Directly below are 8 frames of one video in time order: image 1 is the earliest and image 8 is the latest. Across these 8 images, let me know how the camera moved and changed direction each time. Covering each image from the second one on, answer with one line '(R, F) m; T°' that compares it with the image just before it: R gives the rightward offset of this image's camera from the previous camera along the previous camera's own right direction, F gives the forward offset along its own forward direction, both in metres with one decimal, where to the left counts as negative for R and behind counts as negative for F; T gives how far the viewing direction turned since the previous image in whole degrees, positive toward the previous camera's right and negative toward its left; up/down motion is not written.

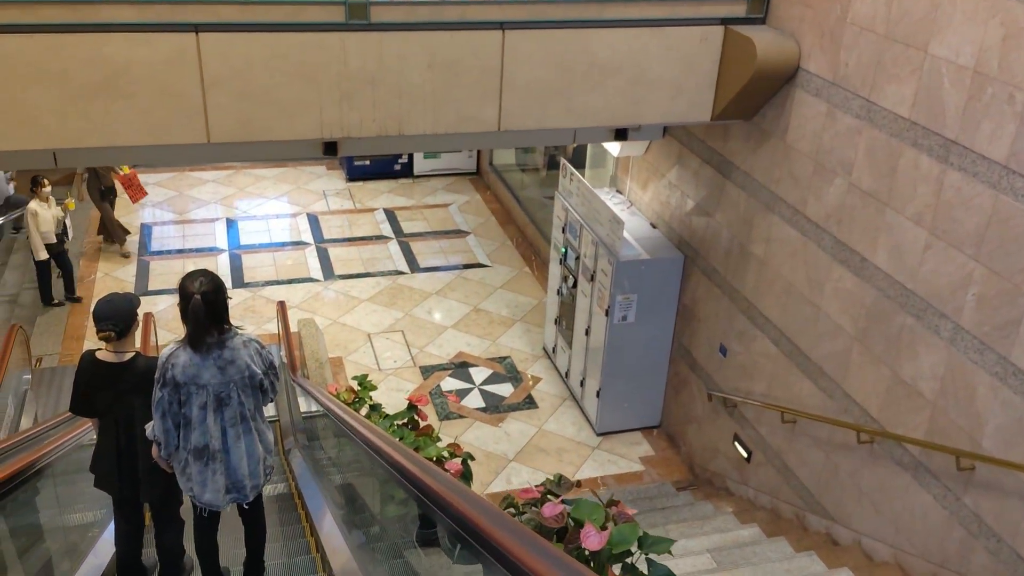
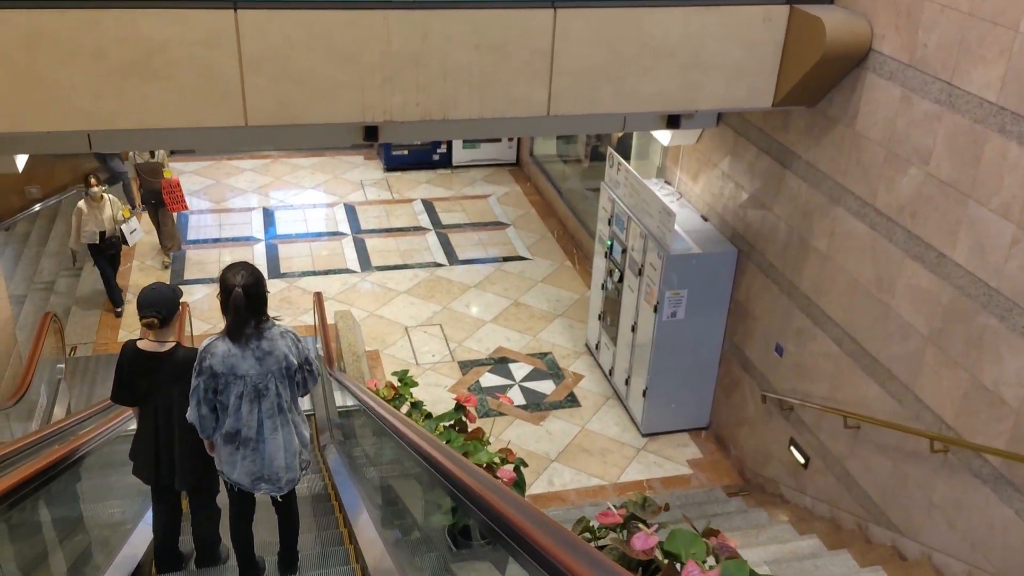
(-0.1, +0.3) m; -2°
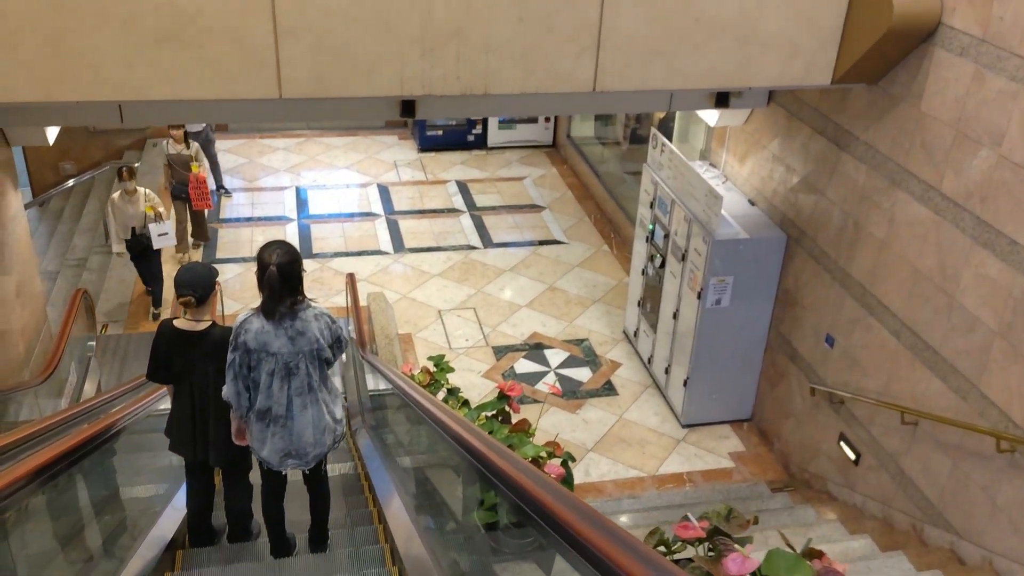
(-0.1, +0.2) m; -2°
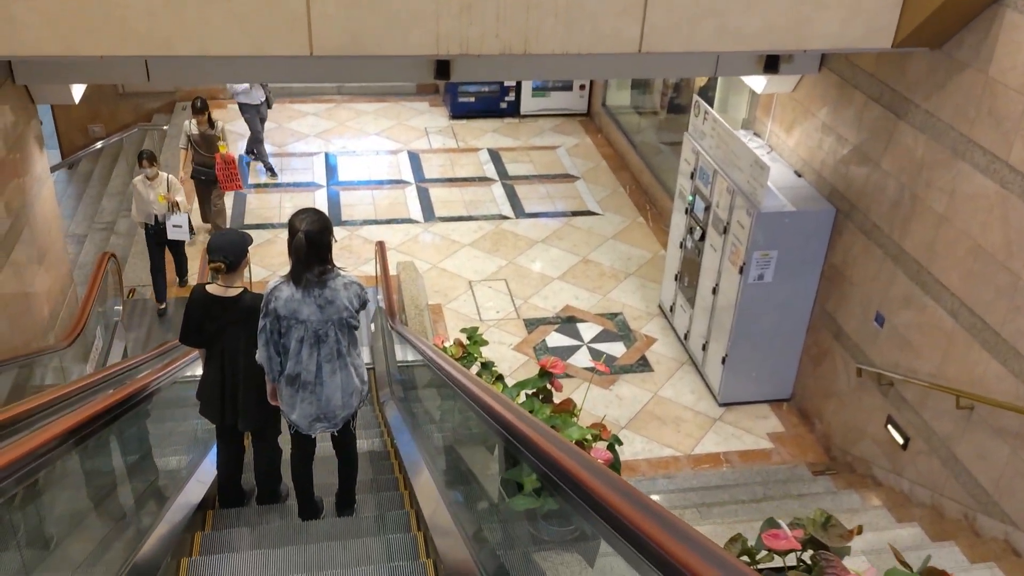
(-0.1, +0.2) m; -2°
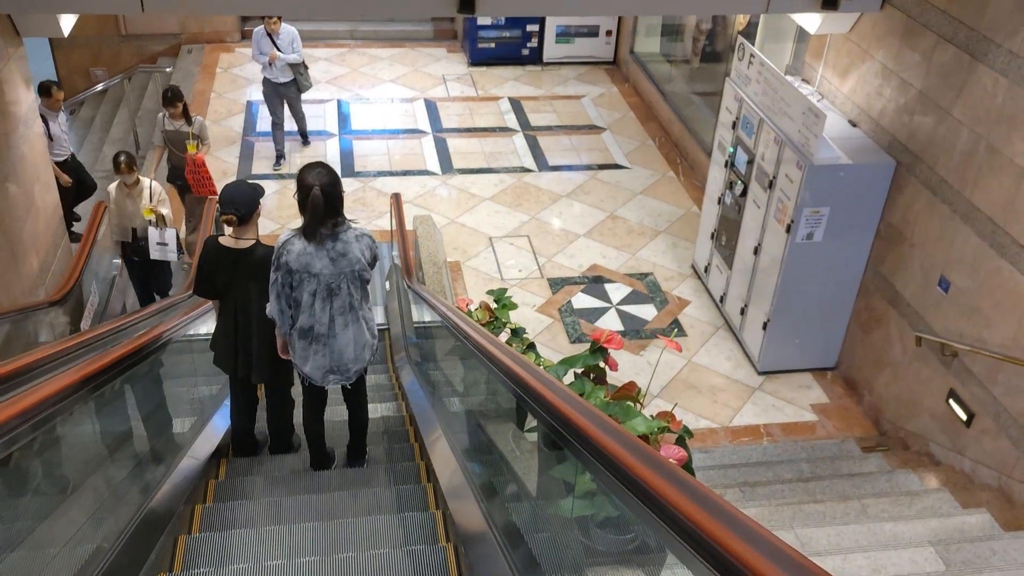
(-0.1, +0.5) m; -1°
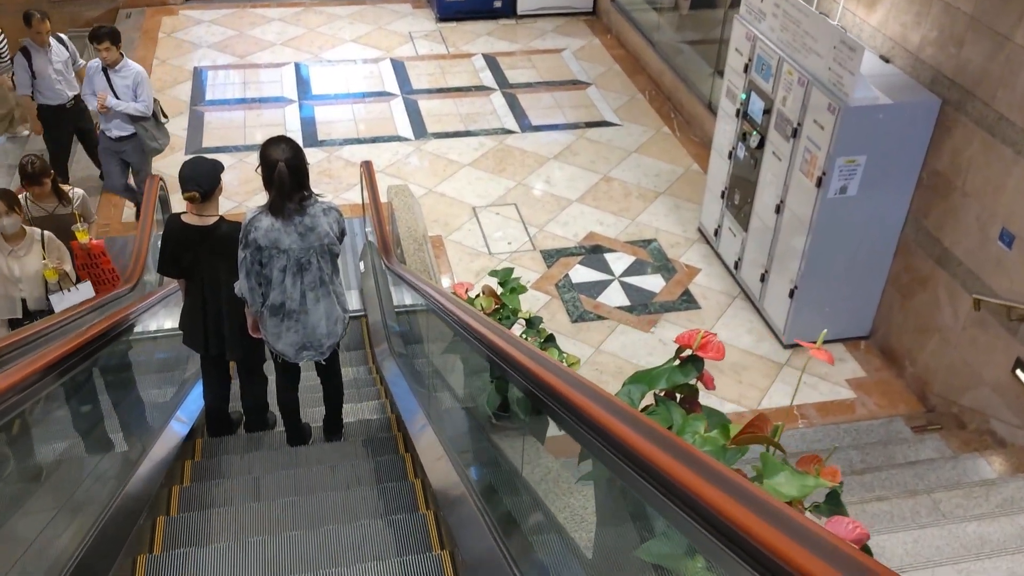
(-0.1, +0.7) m; +2°
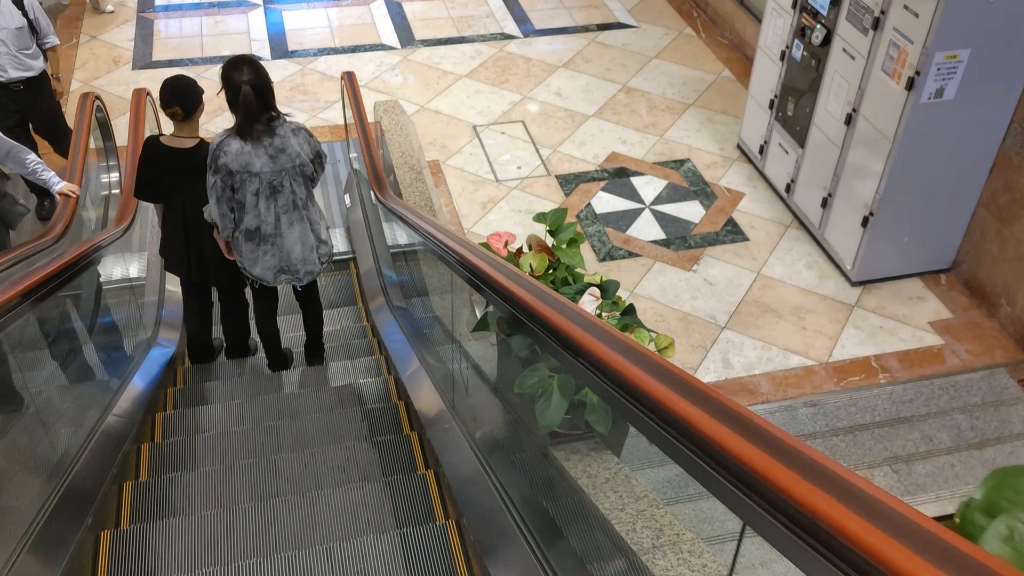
(-0.2, +0.9) m; +1°
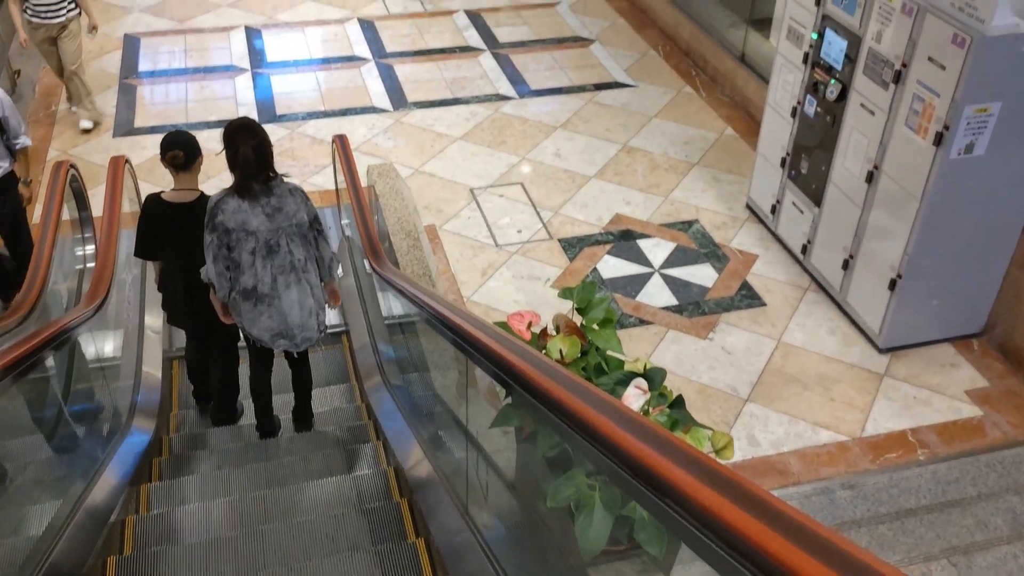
(-0.1, +0.3) m; +1°
